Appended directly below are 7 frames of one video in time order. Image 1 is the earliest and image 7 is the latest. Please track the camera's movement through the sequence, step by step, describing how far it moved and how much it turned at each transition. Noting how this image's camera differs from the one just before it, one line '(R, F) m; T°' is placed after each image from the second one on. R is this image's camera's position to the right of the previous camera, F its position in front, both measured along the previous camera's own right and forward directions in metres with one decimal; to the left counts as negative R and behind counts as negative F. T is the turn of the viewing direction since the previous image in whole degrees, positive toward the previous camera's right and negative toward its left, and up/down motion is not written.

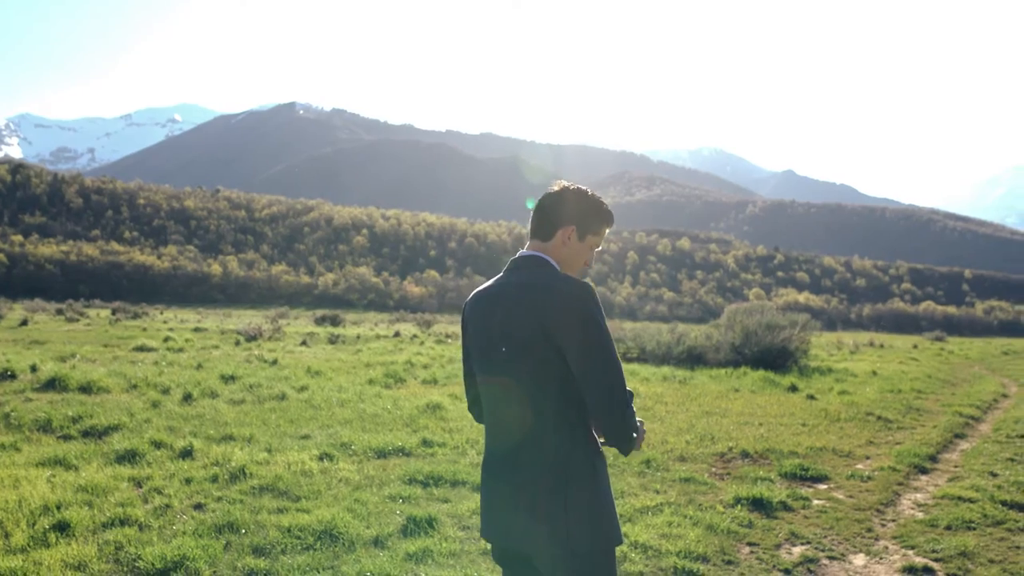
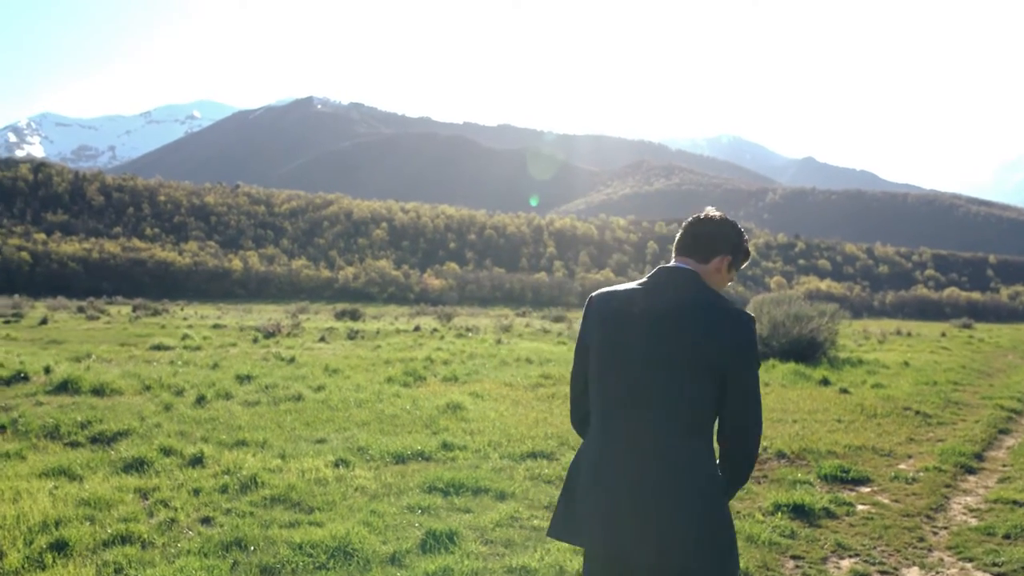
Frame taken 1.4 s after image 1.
(0.0, +0.5) m; -1°
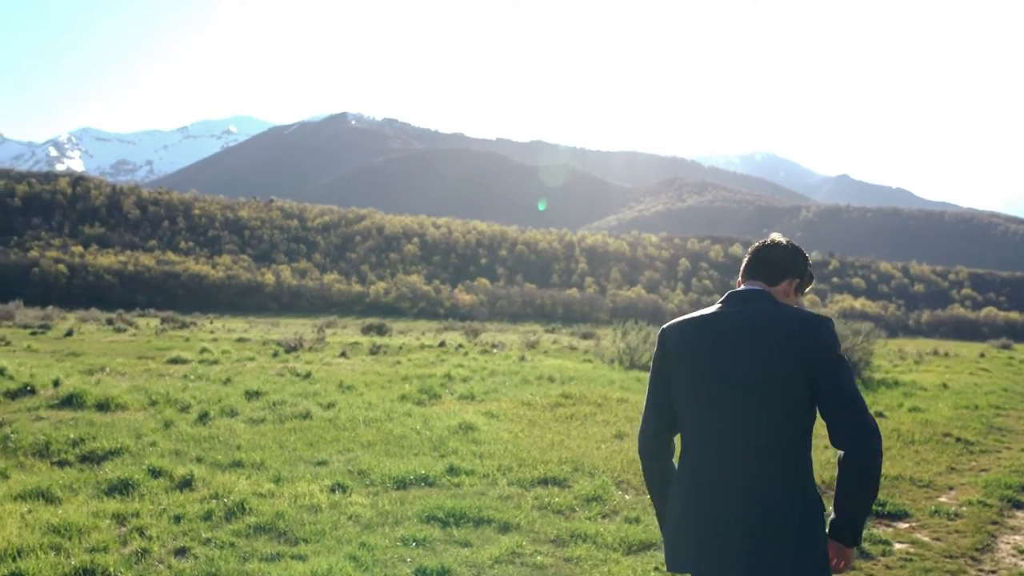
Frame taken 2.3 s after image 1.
(+0.2, +0.6) m; -2°
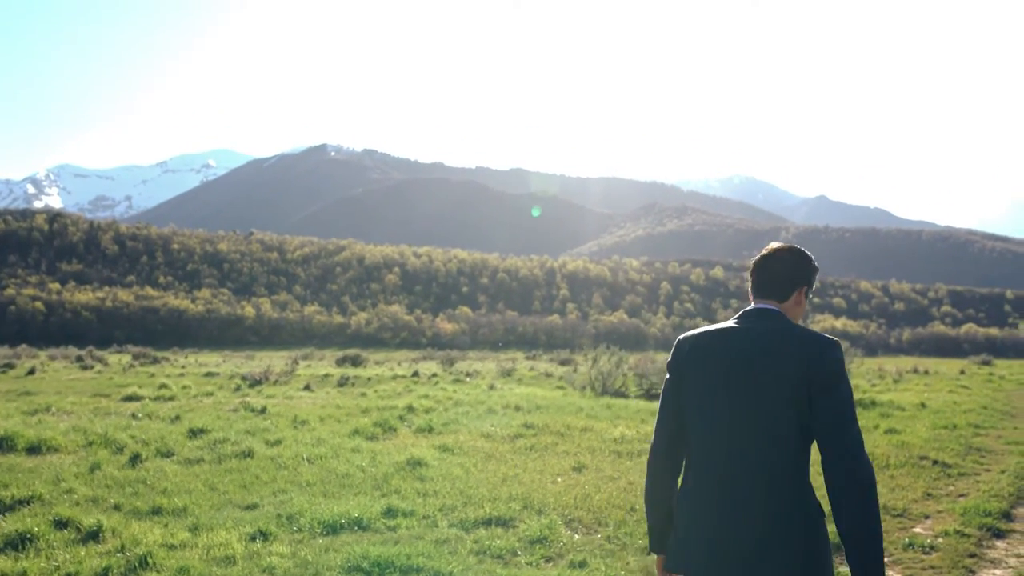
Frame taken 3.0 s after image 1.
(+0.4, +0.7) m; +1°
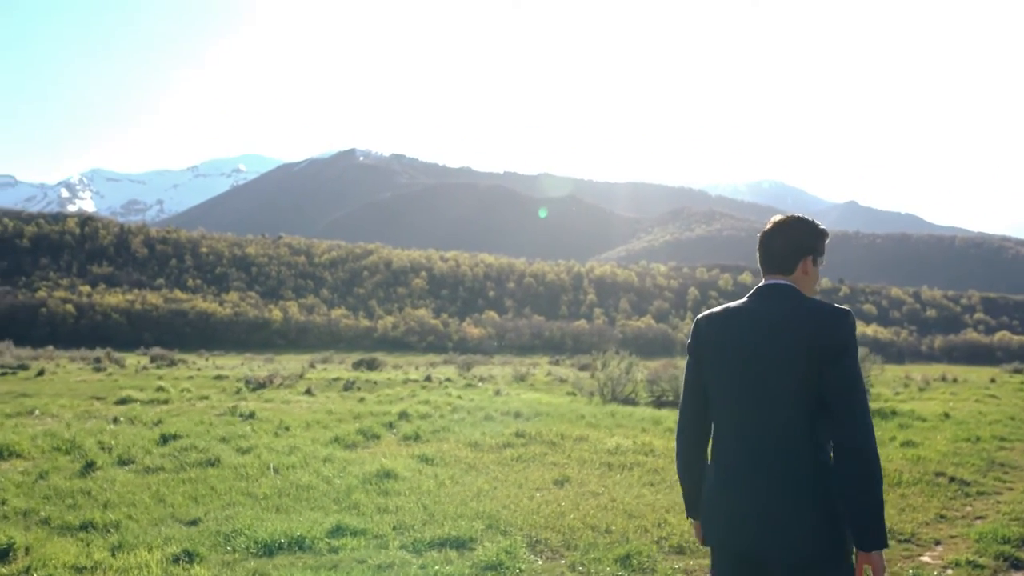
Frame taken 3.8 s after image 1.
(+0.5, +0.9) m; -2°
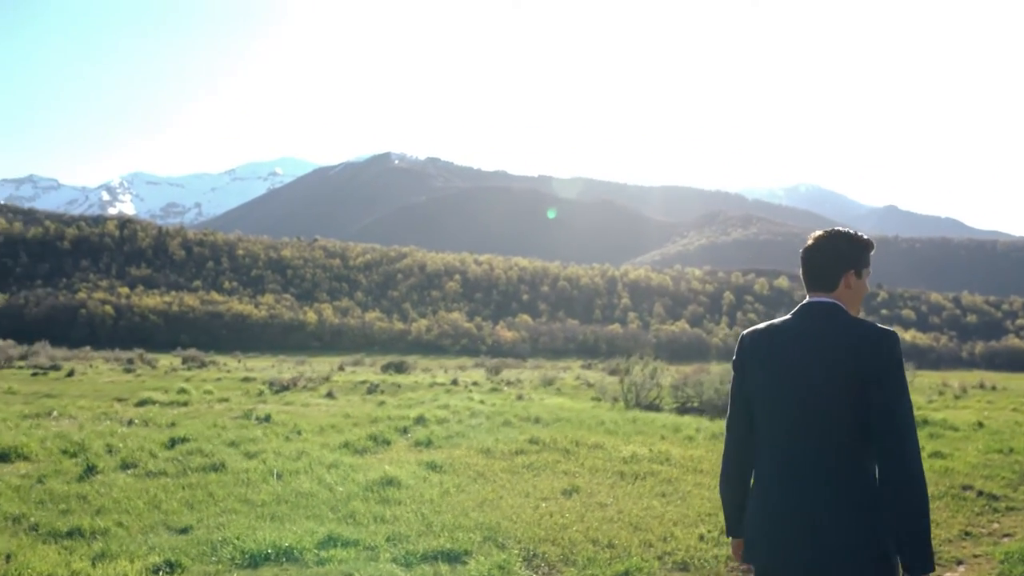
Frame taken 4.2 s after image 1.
(+0.3, +0.3) m; -2°
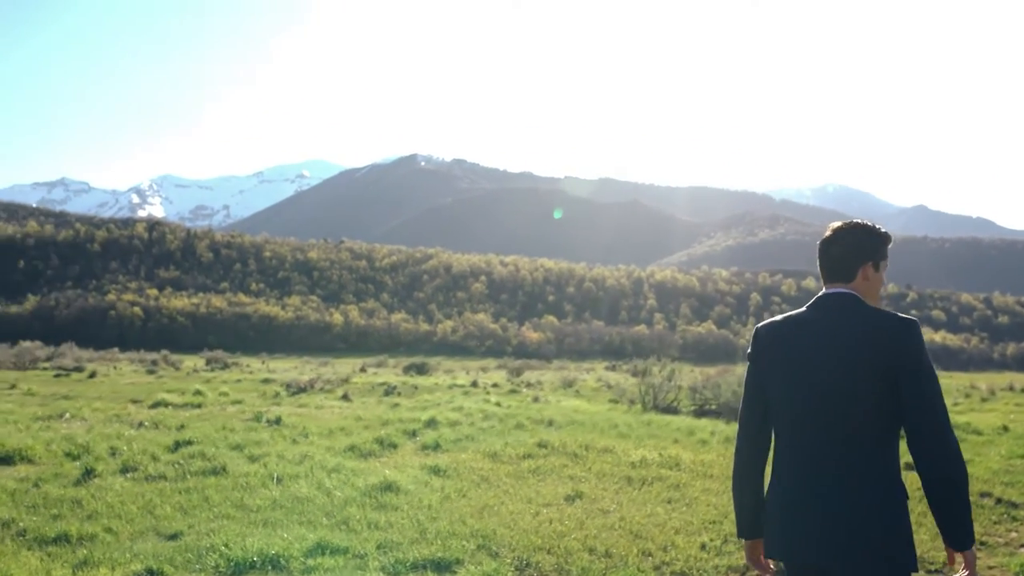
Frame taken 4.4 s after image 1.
(+0.2, +0.2) m; -1°
